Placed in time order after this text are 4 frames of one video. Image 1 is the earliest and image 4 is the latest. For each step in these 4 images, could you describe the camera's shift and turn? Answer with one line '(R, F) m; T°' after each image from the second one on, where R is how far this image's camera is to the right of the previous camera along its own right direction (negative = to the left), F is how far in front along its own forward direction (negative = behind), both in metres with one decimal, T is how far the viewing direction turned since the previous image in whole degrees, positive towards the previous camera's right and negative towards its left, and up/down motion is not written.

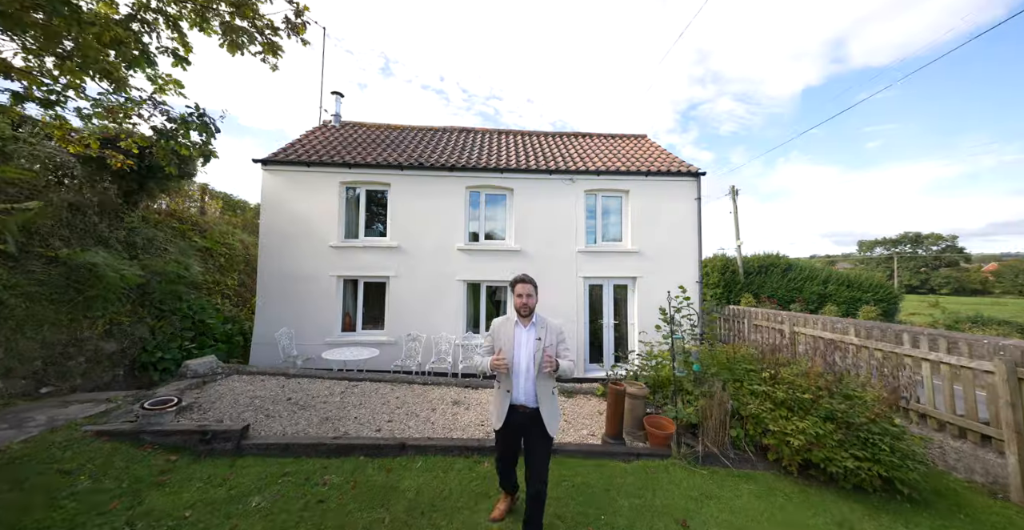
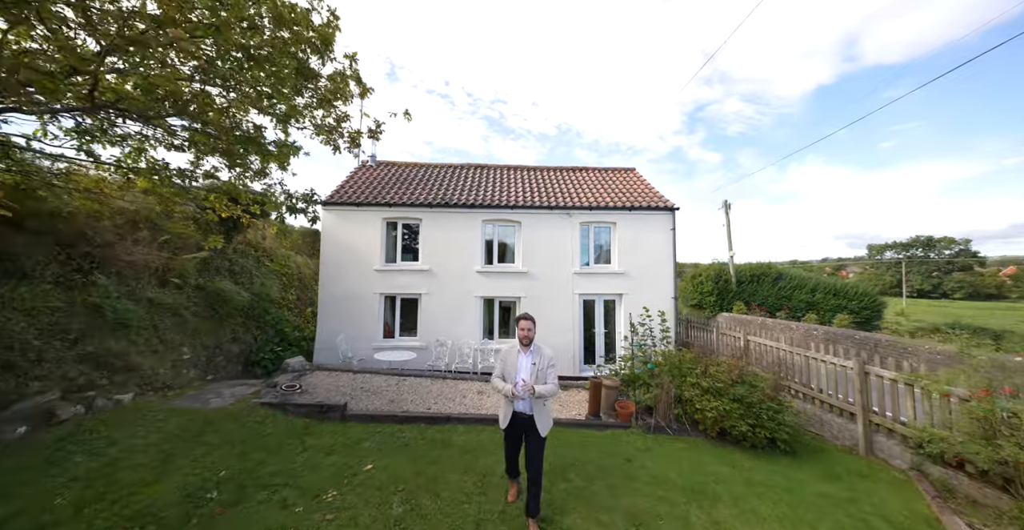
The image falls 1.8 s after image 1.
(-0.1, -2.0) m; -1°
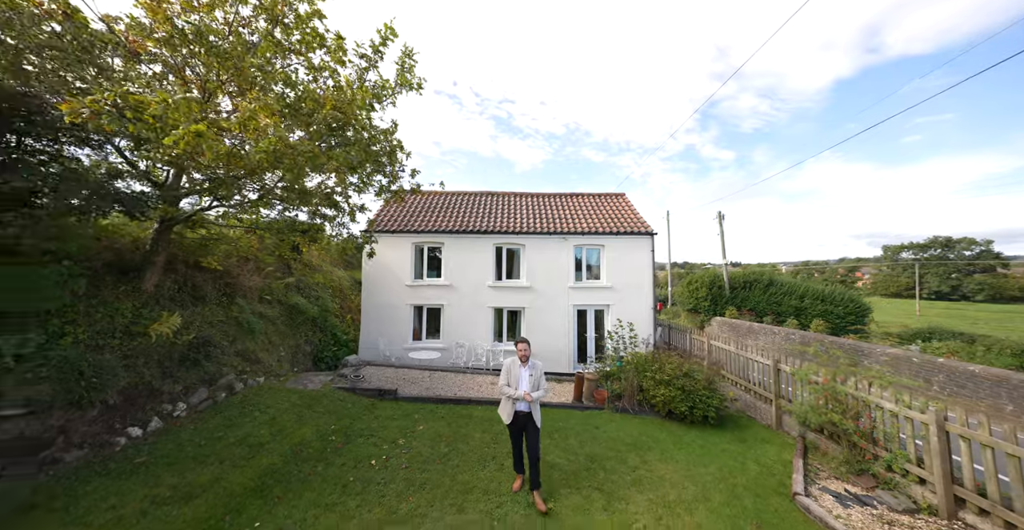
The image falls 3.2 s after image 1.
(+0.1, -2.3) m; -1°
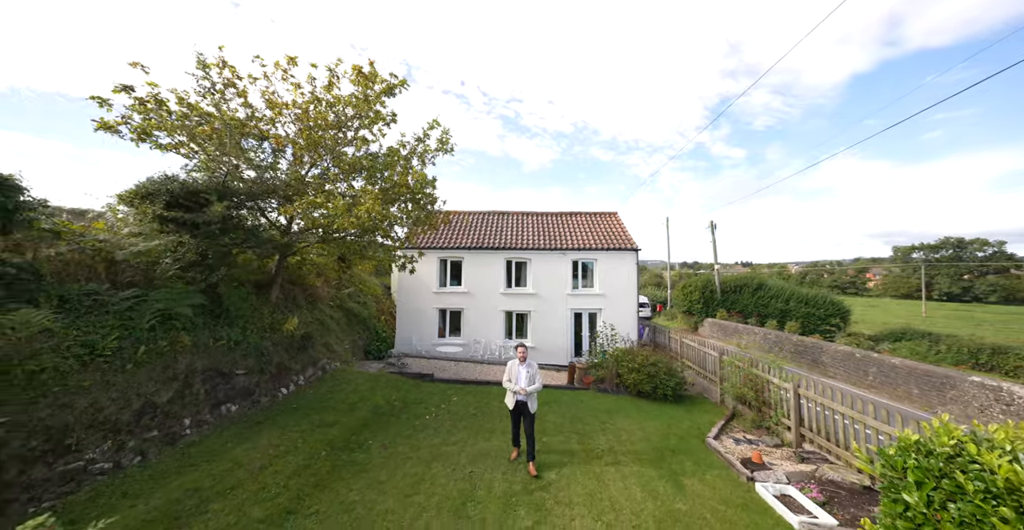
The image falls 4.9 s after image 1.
(-0.1, -2.6) m; -1°
